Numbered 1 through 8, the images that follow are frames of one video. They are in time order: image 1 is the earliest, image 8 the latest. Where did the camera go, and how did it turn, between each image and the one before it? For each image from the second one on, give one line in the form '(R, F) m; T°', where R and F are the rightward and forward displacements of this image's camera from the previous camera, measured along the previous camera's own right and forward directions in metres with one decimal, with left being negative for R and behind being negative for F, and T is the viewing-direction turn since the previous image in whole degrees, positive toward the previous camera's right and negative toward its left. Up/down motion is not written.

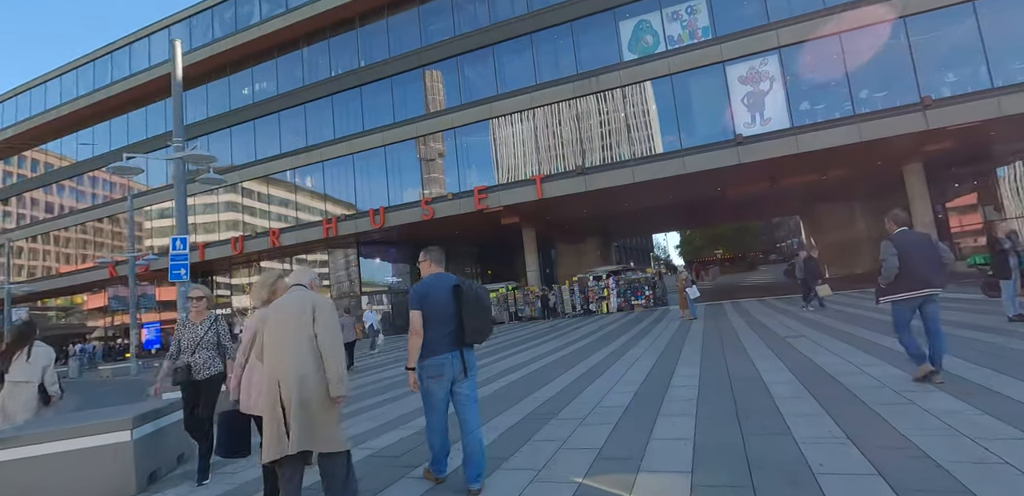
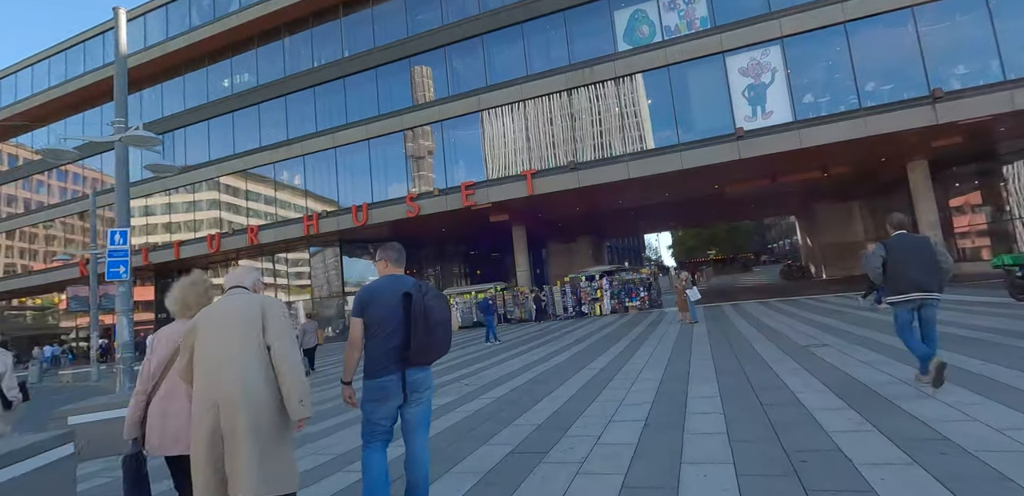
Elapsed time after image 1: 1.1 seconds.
(+0.1, +1.1) m; +1°
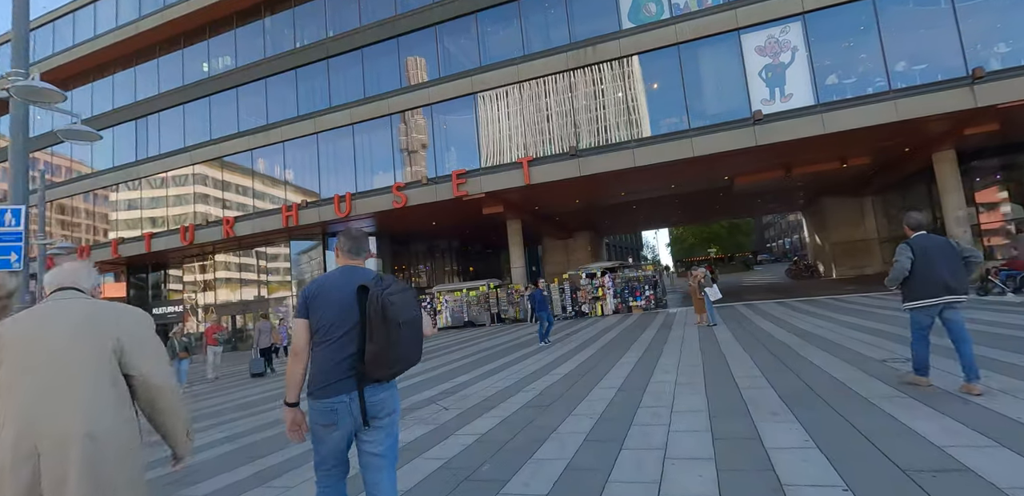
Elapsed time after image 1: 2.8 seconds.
(0.0, +1.7) m; +1°
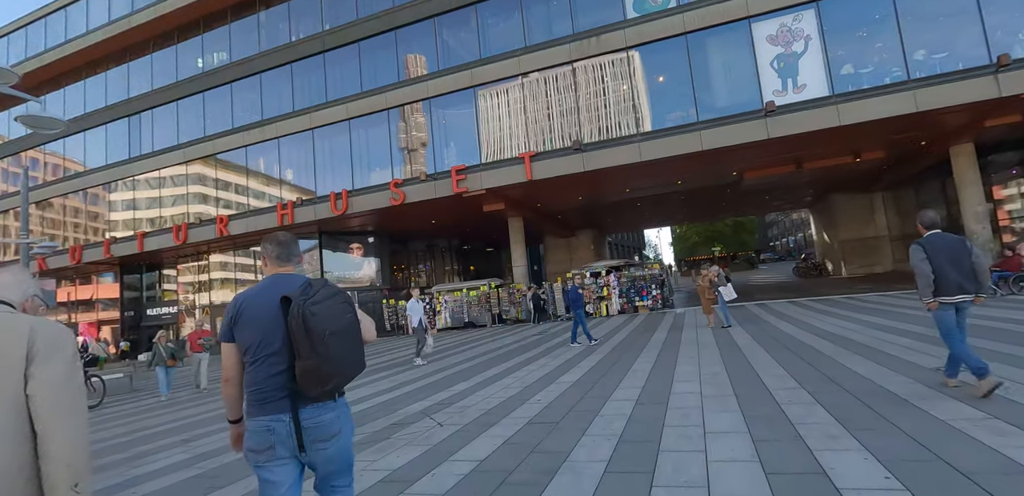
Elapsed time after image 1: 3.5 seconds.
(0.0, +0.7) m; 0°
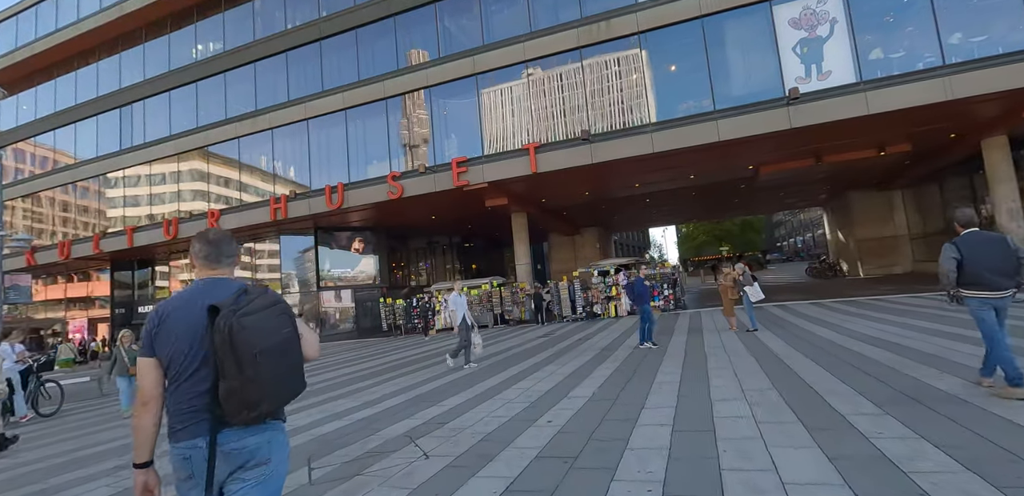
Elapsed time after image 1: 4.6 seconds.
(0.0, +1.0) m; 0°
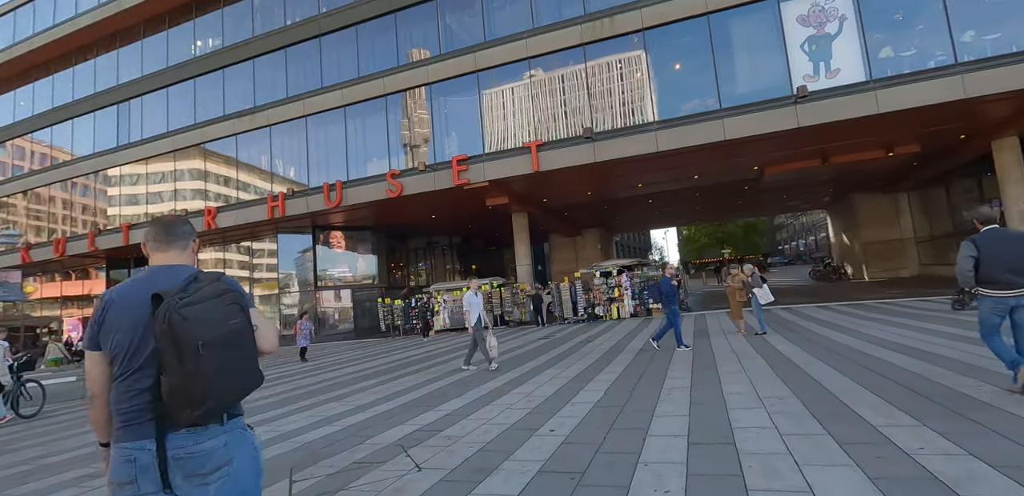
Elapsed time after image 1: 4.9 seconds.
(0.0, +0.3) m; 0°
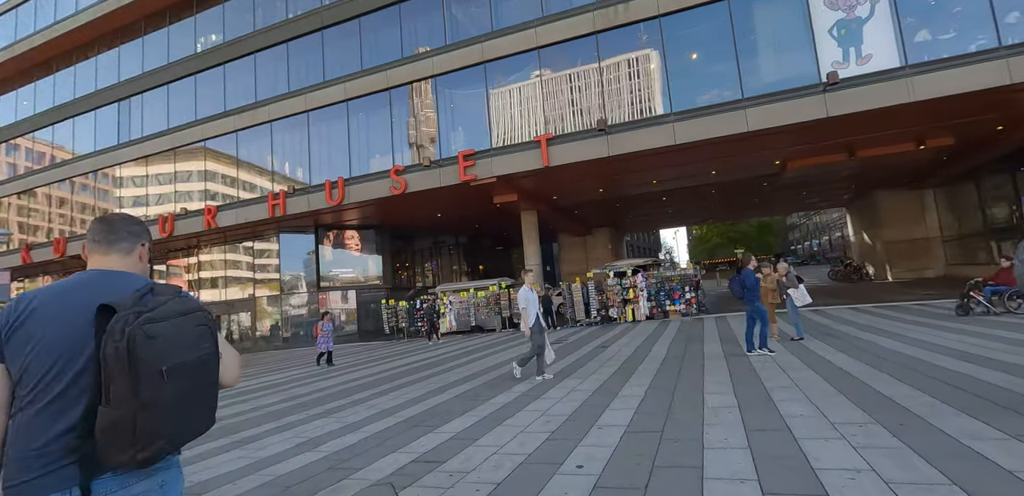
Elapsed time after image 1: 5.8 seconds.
(-0.1, +0.8) m; -1°
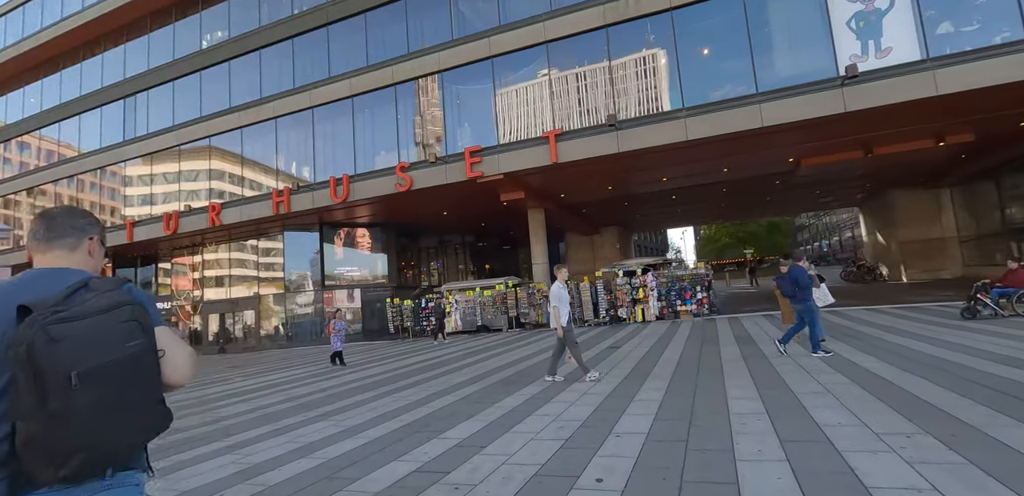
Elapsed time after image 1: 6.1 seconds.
(-0.1, +0.3) m; -1°
